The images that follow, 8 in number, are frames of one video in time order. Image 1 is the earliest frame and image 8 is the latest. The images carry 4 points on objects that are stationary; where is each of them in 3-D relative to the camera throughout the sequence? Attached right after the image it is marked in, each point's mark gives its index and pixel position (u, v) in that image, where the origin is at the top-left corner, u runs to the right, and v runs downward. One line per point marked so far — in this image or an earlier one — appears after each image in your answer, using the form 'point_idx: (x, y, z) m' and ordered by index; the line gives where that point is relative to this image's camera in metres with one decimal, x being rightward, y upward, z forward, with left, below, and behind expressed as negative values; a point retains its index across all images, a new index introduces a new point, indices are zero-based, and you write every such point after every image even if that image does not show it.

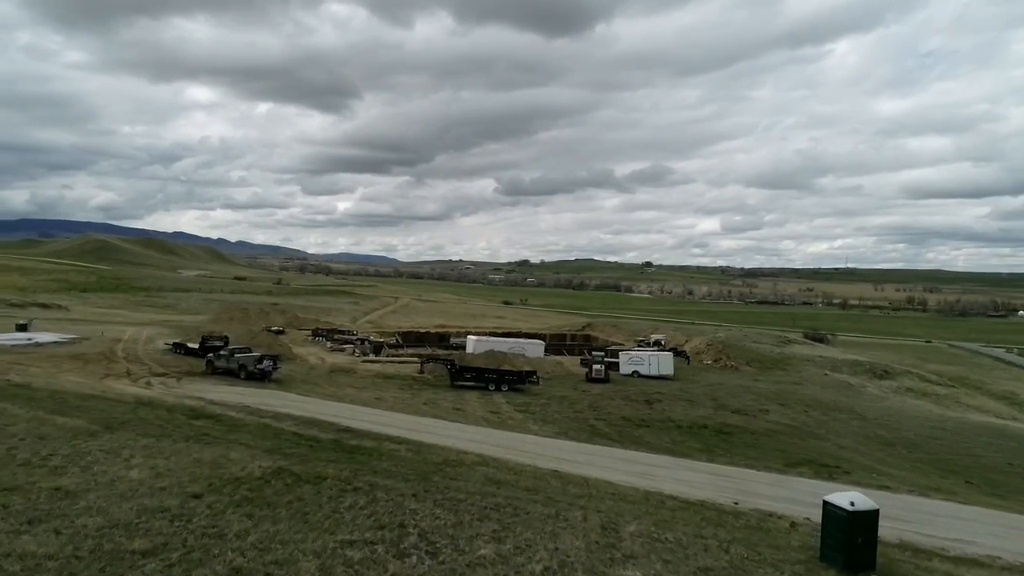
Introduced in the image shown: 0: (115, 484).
0: (-10.2, -5.0, +16.9) m
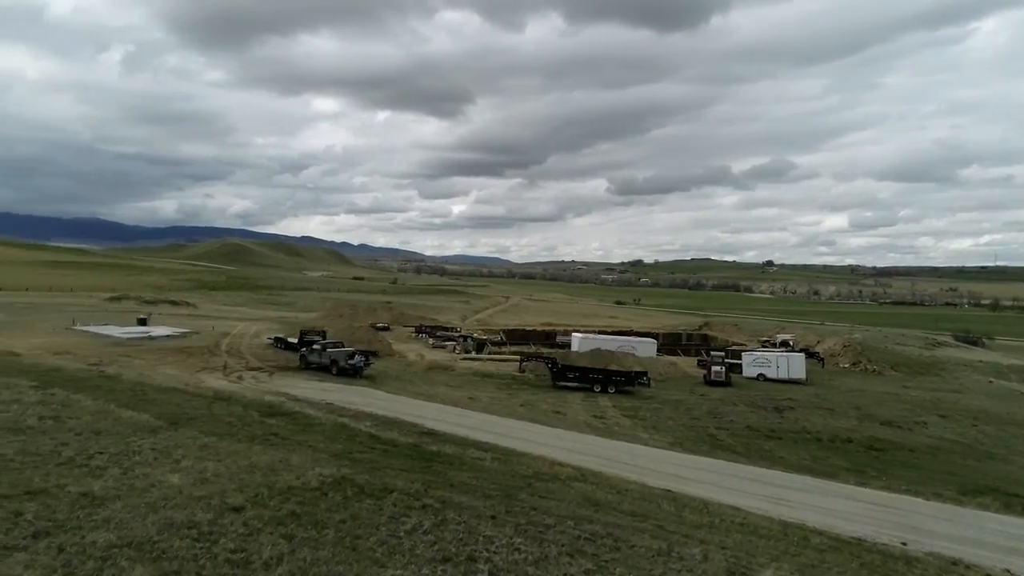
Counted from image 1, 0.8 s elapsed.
0: (-8.1, -4.5, +14.8) m
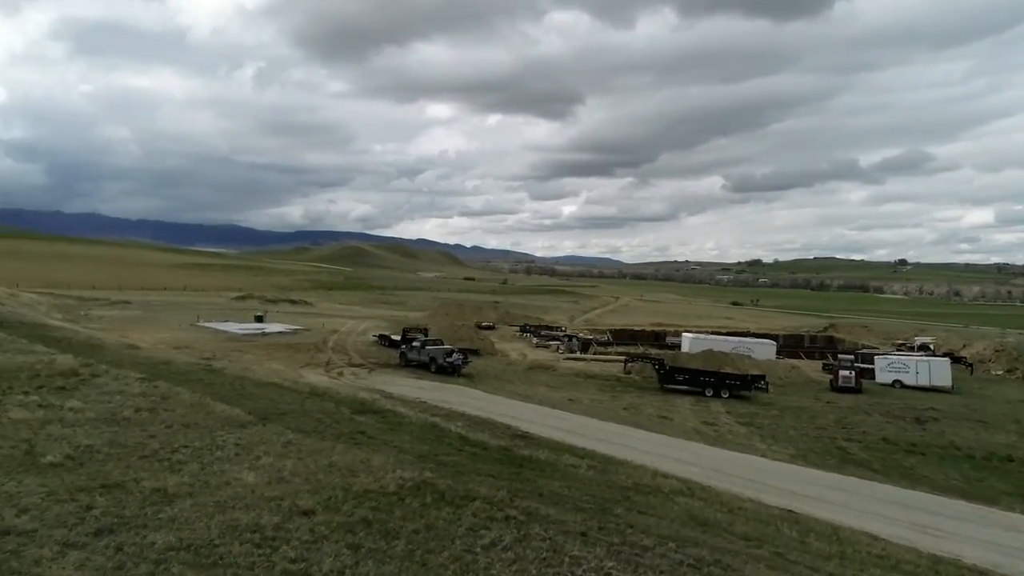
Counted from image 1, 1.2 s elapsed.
0: (-6.3, -4.3, +14.2) m
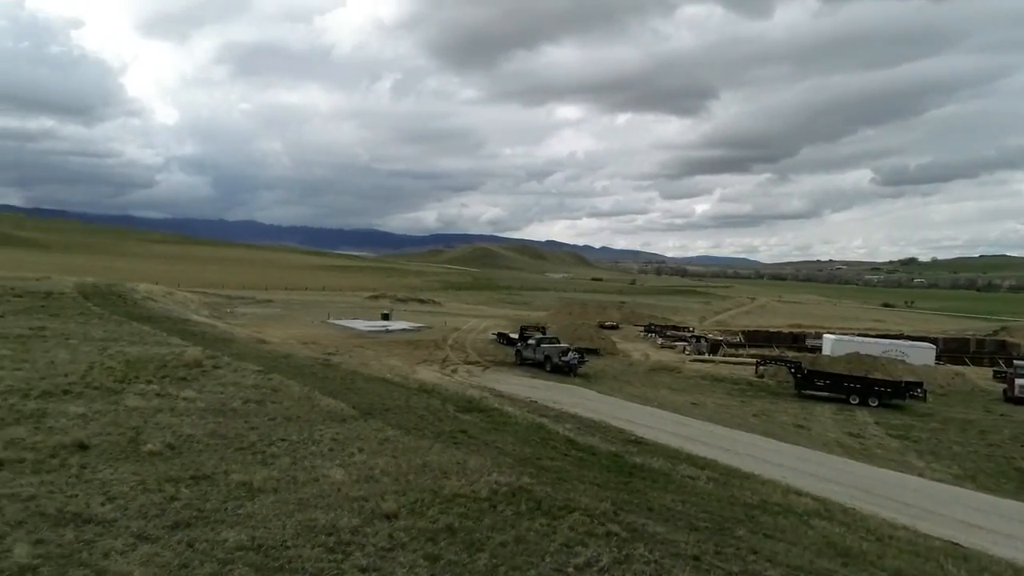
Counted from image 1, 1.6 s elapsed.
0: (-4.3, -4.1, +13.7) m
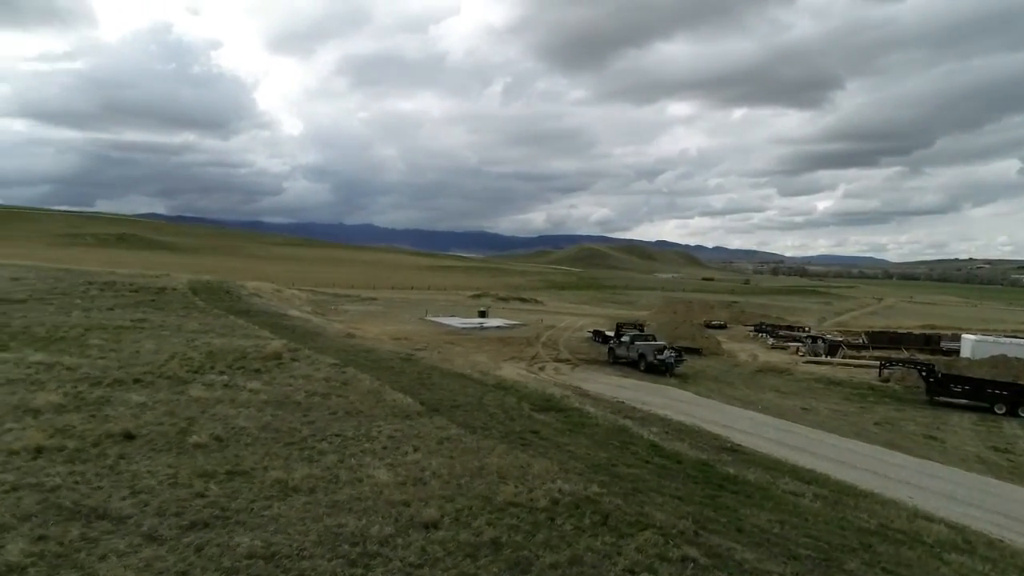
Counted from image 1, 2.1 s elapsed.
0: (-3.1, -3.8, +12.5) m
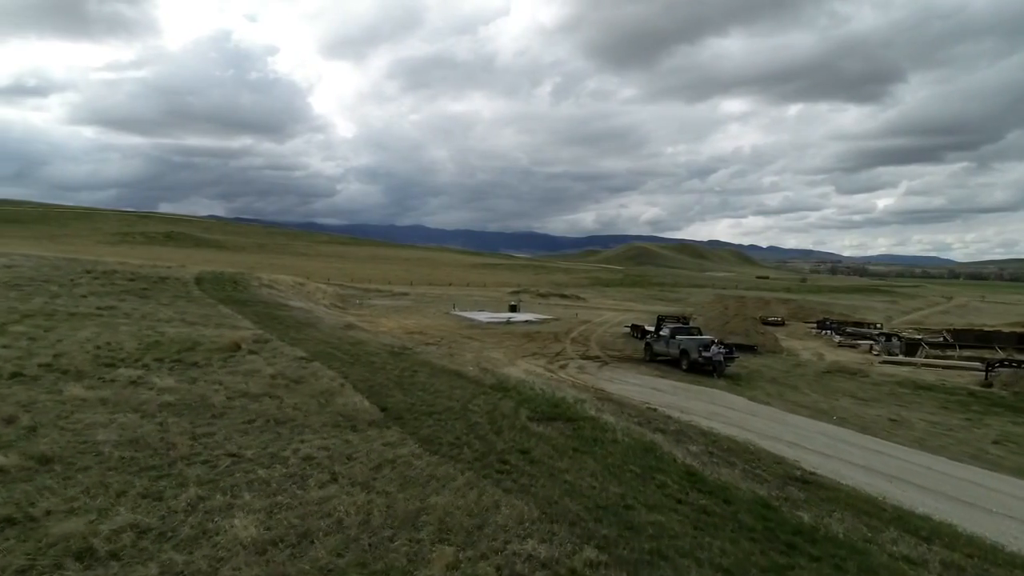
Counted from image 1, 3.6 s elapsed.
0: (-3.9, -3.1, +7.8) m
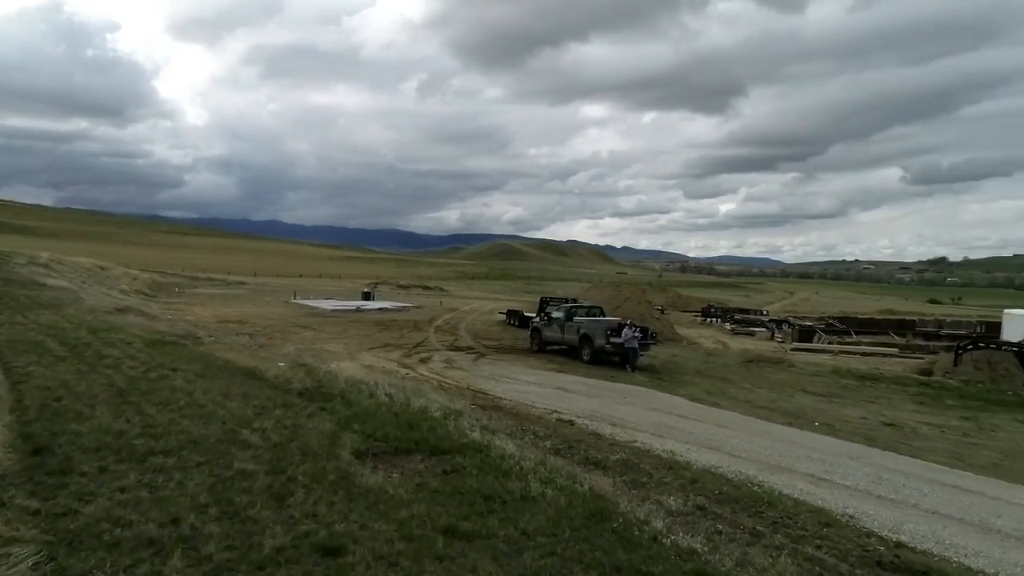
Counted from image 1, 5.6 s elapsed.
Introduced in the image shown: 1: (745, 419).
0: (-4.5, -2.0, -0.7) m
1: (+4.8, -2.8, +13.5) m
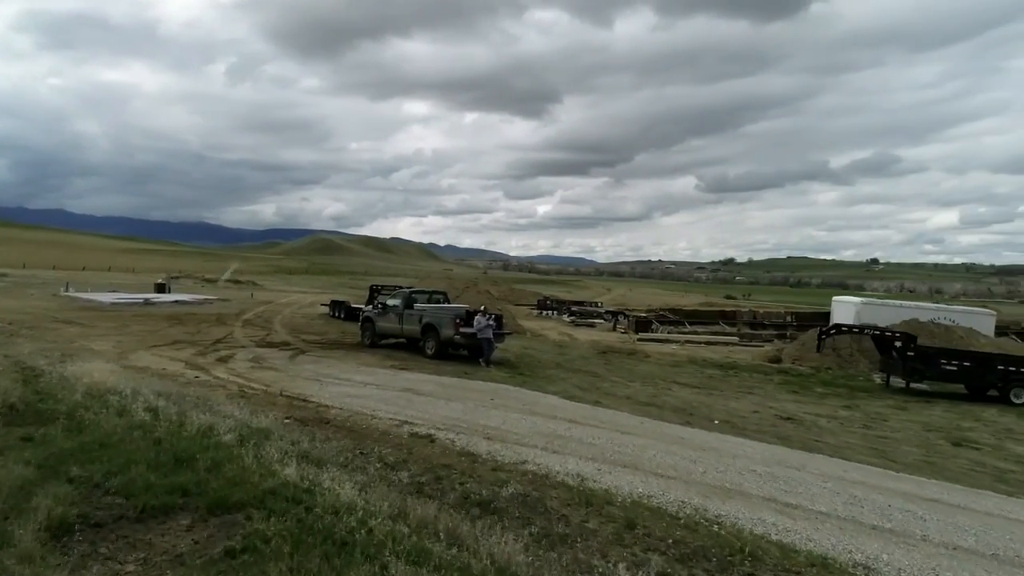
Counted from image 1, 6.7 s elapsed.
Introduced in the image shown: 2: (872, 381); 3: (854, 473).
0: (-3.2, -1.5, -5.1) m
1: (+2.2, -2.3, +10.9) m
2: (+10.3, -2.9, +20.1) m
3: (+4.2, -2.4, +8.8) m
